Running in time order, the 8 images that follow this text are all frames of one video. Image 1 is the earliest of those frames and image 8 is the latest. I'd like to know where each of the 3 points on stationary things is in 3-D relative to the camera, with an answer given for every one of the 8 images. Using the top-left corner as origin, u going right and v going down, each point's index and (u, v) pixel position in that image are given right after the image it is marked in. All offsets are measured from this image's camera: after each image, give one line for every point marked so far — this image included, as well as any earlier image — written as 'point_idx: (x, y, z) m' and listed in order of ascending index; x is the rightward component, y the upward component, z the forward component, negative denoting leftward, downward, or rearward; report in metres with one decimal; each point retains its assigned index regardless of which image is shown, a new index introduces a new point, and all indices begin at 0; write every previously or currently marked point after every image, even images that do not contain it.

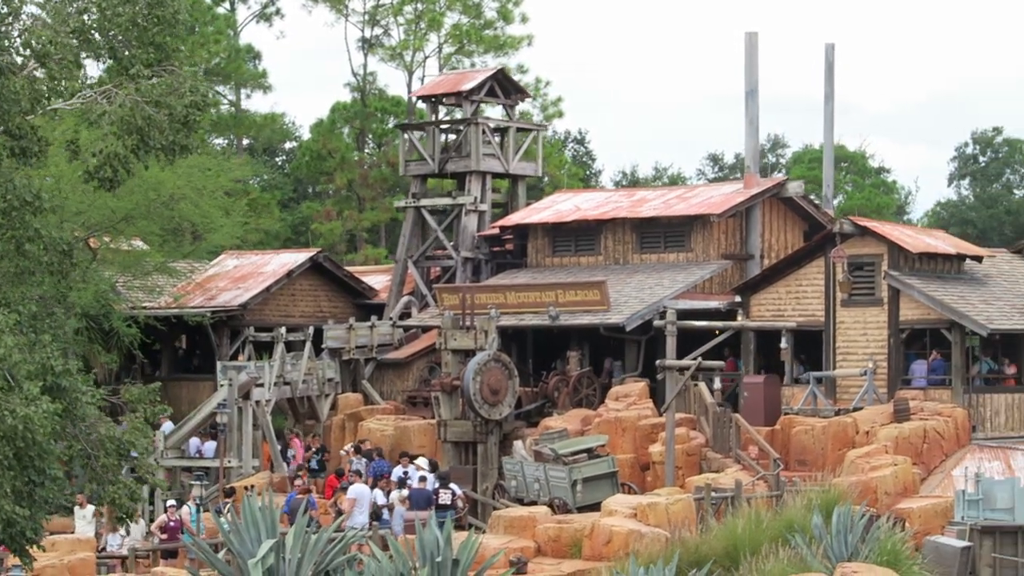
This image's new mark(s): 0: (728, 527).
0: (+1.6, -1.8, +20.0) m
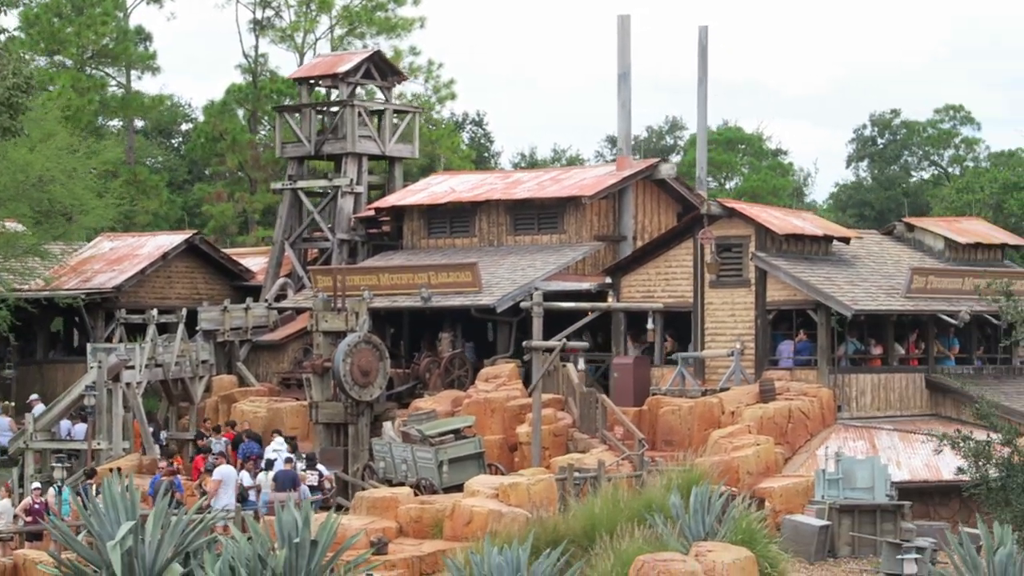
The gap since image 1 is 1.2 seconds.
0: (+0.6, -1.7, +20.1) m
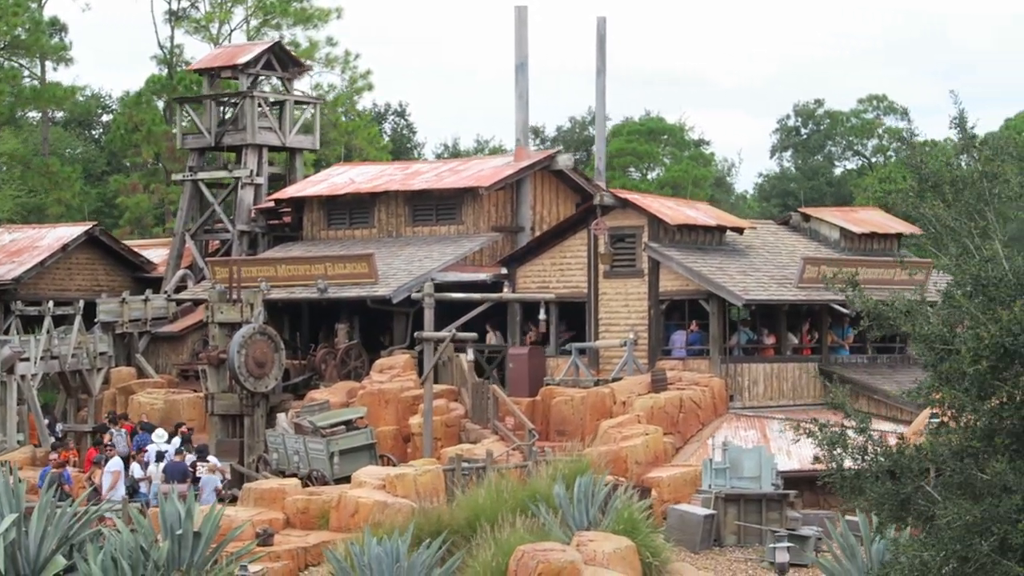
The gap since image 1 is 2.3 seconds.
0: (-0.3, -1.6, +20.2) m
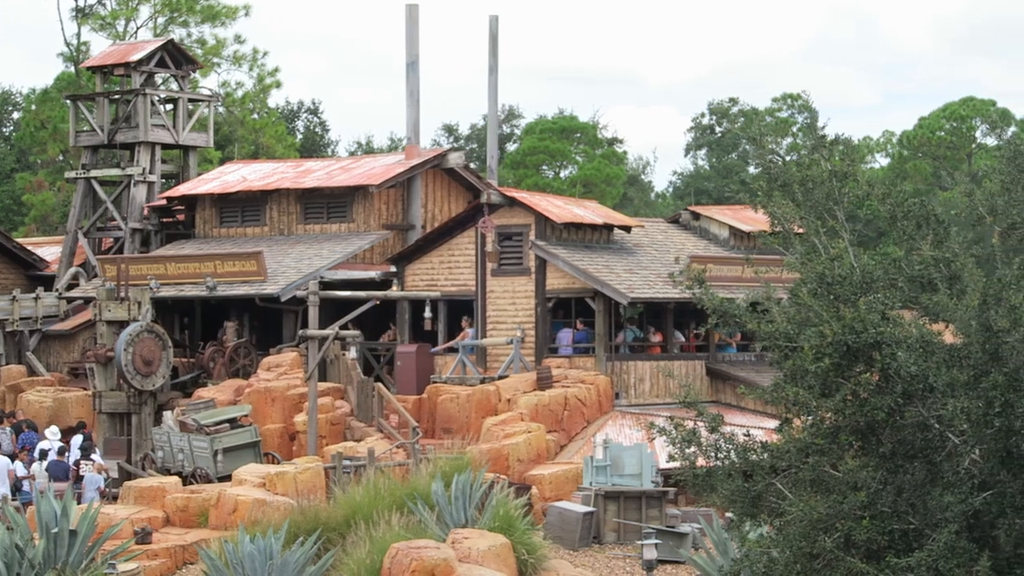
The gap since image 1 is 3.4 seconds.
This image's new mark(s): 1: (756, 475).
0: (-1.3, -1.6, +20.2) m
1: (+1.3, -1.0, +13.8) m
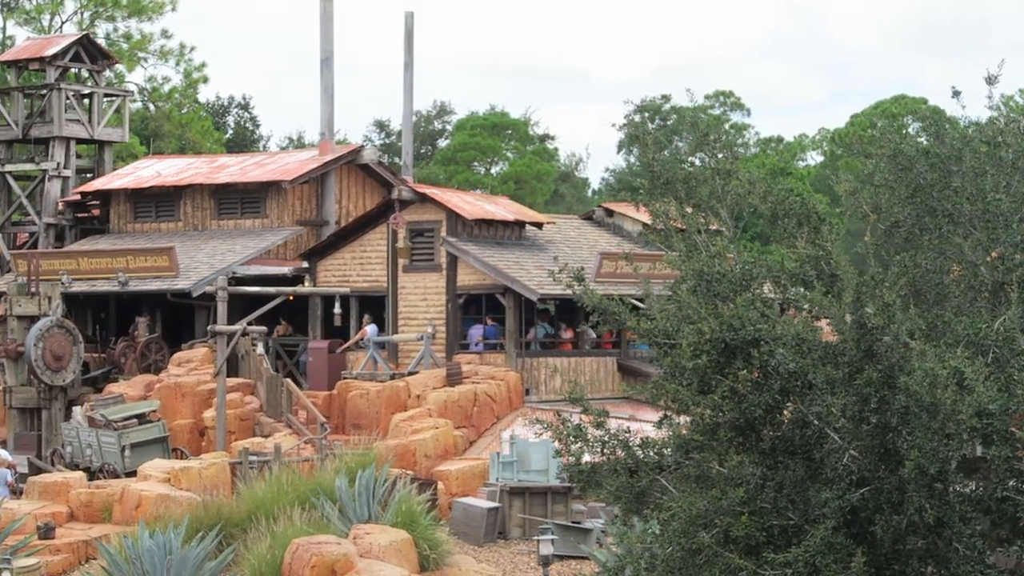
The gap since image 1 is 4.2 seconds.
0: (-2.0, -1.6, +20.2) m
1: (+0.7, -1.0, +13.9) m
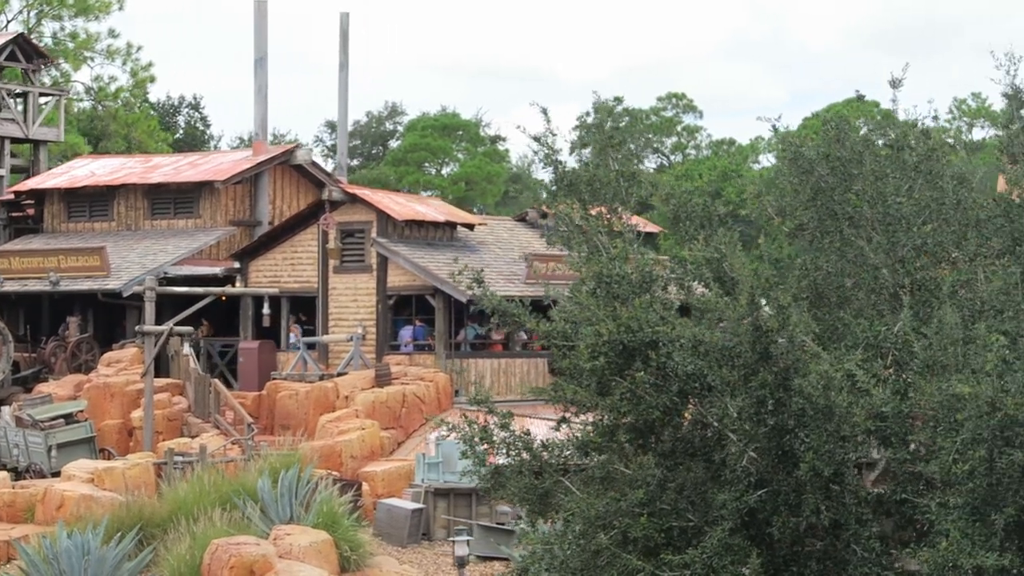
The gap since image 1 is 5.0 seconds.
0: (-2.6, -1.6, +20.2) m
1: (+0.2, -1.0, +13.9) m
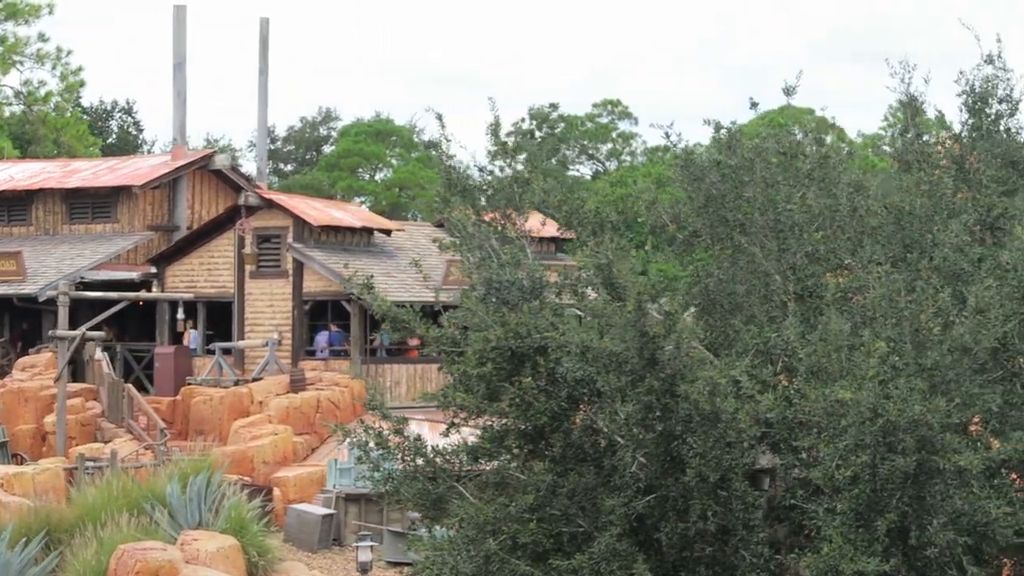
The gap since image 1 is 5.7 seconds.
0: (-3.3, -1.6, +20.2) m
1: (-0.4, -1.0, +13.9) m
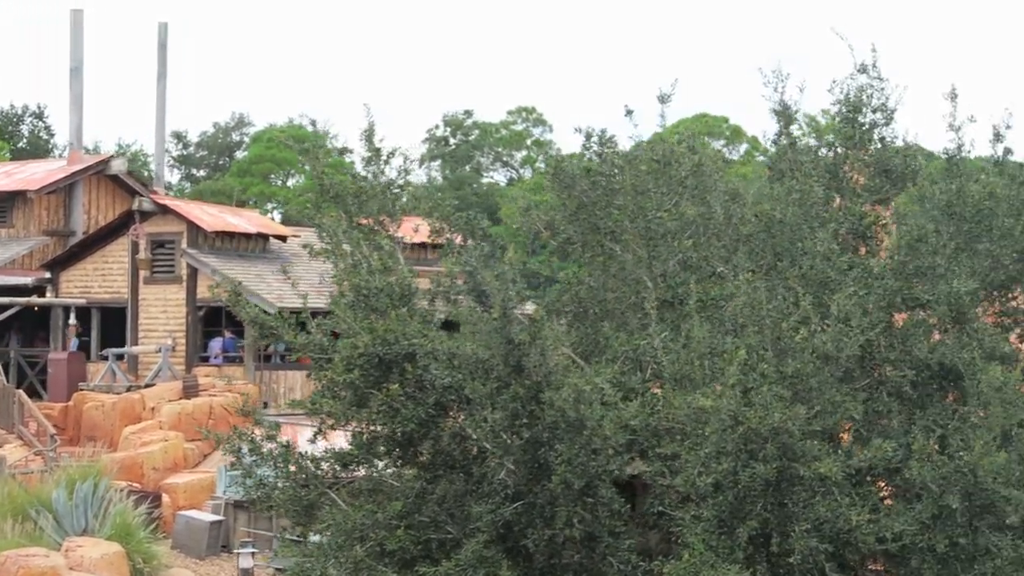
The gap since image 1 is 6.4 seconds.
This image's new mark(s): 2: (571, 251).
0: (-4.2, -1.6, +20.1) m
1: (-1.1, -1.0, +13.9) m
2: (+0.3, +0.2, +14.3) m
